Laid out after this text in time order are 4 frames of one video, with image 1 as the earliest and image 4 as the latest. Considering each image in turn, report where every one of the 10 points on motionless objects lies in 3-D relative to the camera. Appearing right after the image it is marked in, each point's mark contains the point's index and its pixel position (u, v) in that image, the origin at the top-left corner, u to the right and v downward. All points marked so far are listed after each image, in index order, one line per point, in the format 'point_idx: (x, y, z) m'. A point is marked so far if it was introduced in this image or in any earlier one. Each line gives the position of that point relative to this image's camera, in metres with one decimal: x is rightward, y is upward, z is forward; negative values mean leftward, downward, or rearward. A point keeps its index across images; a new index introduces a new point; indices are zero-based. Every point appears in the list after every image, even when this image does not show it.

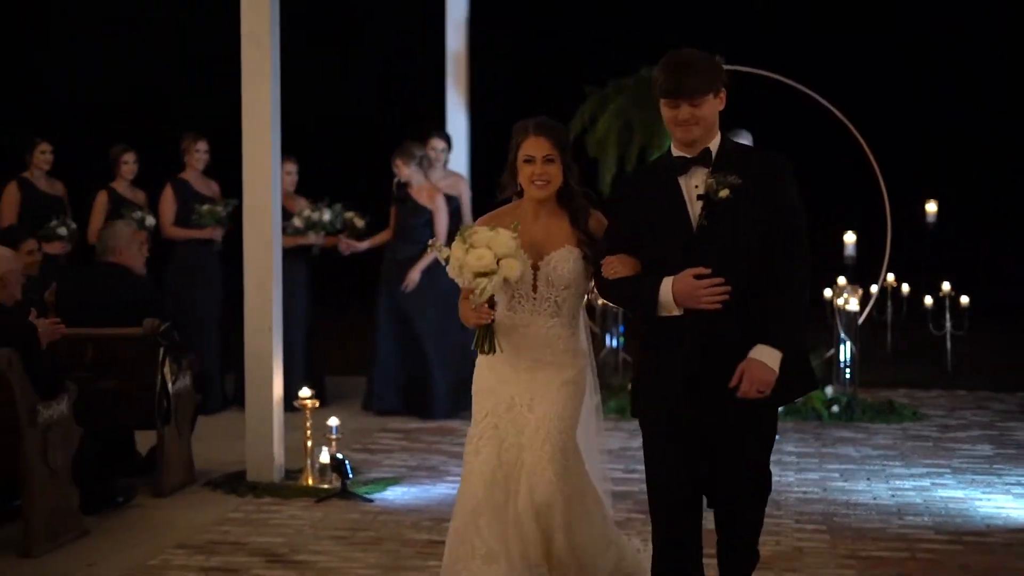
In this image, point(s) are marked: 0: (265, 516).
0: (-1.1, -1.0, +5.4) m
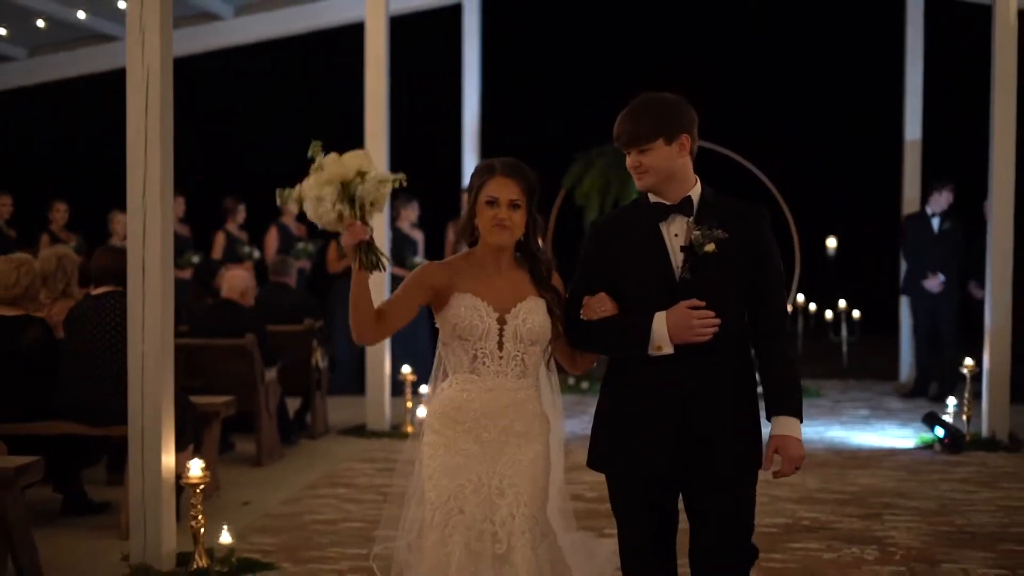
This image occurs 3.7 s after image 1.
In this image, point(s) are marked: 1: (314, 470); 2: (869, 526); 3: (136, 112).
0: (-0.8, -1.1, +8.2) m
1: (-1.2, -1.1, +7.4) m
2: (+1.8, -1.2, +6.1) m
3: (-1.6, +0.7, +5.0) m
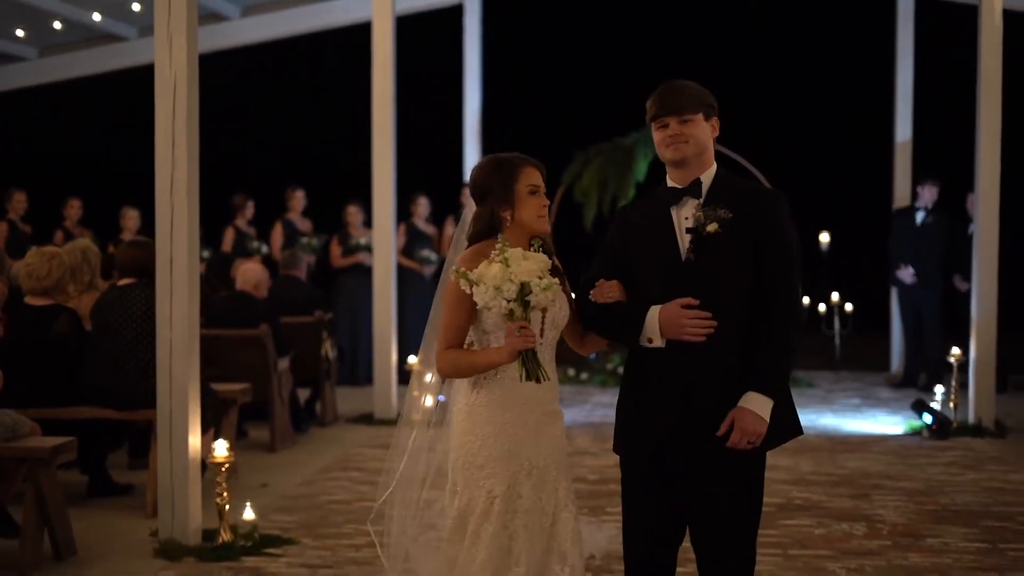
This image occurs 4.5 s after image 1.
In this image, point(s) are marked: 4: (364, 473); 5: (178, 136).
0: (-0.8, -1.0, +8.5) m
1: (-1.2, -1.1, +7.7) m
2: (+1.8, -1.1, +6.4) m
3: (-1.5, +0.8, +5.3) m
4: (-0.9, -1.1, +7.0) m
5: (-1.5, +0.7, +5.3) m
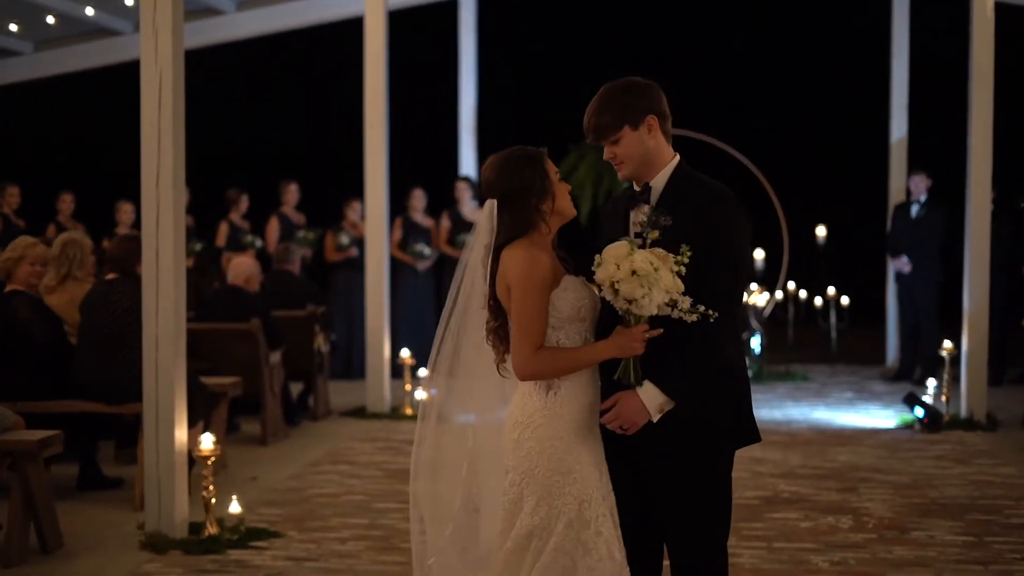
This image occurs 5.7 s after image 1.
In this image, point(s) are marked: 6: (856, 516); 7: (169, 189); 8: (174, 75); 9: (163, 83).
0: (-0.8, -1.0, +8.5) m
1: (-1.2, -1.0, +7.7) m
2: (+1.8, -1.1, +6.4) m
3: (-1.6, +0.8, +5.3) m
4: (-0.9, -1.0, +7.0) m
5: (-1.5, +0.7, +5.3) m
6: (+1.7, -1.1, +6.0) m
7: (-1.5, +0.4, +5.3) m
8: (-1.5, +0.9, +5.3) m
9: (-1.5, +0.9, +5.3) m
